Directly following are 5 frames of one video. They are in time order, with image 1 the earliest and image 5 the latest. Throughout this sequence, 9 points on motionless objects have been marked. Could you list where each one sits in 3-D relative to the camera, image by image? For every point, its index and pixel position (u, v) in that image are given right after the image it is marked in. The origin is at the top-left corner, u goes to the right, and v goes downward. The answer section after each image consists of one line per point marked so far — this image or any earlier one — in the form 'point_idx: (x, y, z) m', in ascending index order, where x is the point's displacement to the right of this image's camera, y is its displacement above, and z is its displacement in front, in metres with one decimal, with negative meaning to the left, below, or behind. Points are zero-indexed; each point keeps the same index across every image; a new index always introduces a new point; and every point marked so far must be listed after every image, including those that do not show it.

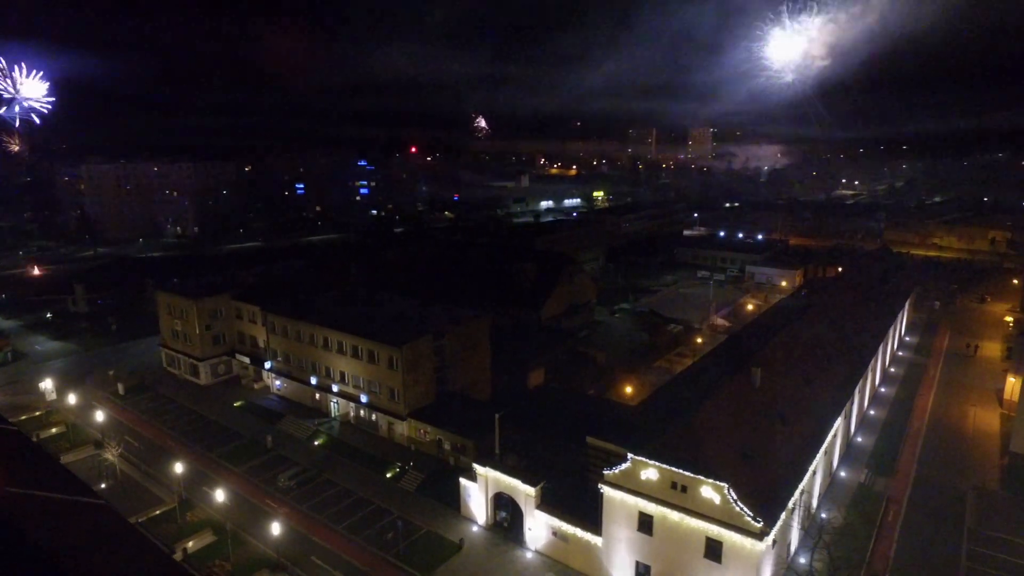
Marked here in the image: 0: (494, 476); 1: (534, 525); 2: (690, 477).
0: (-0.5, -6.1, +19.0) m
1: (+0.7, -7.3, +18.2) m
2: (+4.4, -4.7, +14.6) m
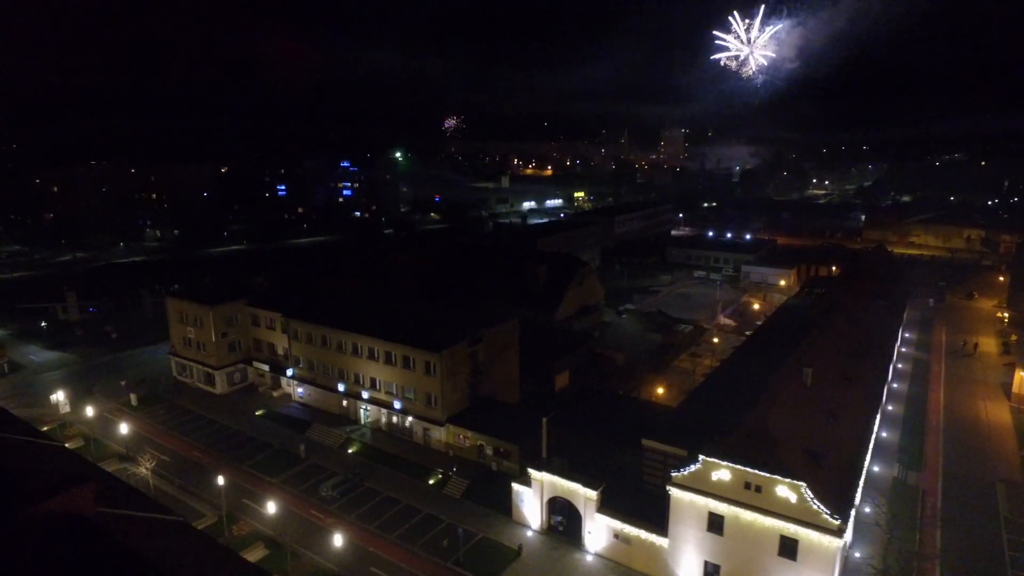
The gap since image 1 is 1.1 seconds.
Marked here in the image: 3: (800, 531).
0: (+1.2, -6.2, +19.0) m
1: (+2.5, -7.4, +18.3) m
2: (+6.4, -4.8, +14.9) m
3: (+7.2, -6.1, +14.7) m
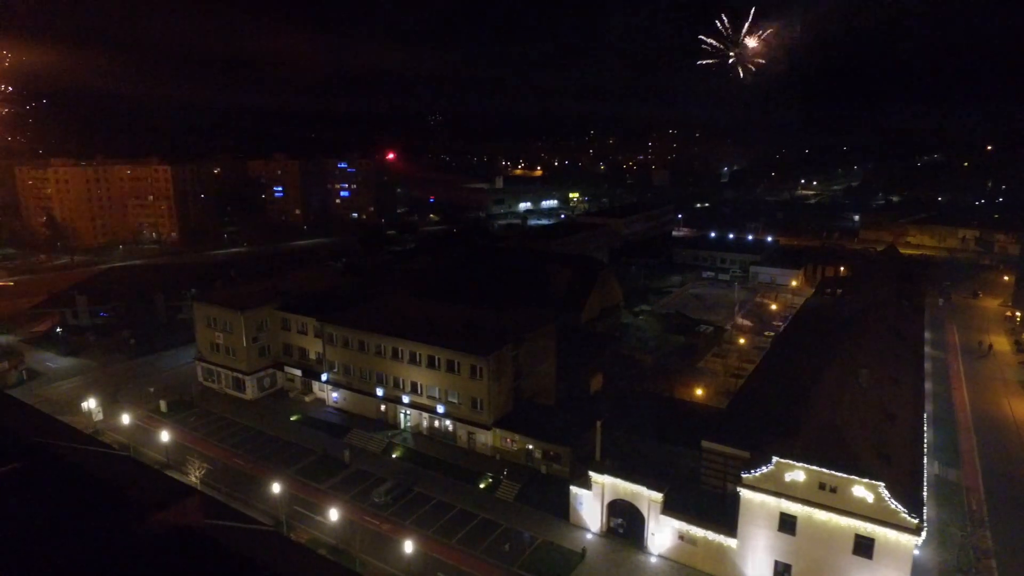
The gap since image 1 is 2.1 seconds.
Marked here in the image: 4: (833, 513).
0: (+3.2, -6.3, +19.1) m
1: (+4.5, -7.5, +18.5) m
2: (+8.5, -4.9, +15.2) m
3: (+9.3, -6.2, +15.0) m
4: (+8.4, -5.9, +15.5) m
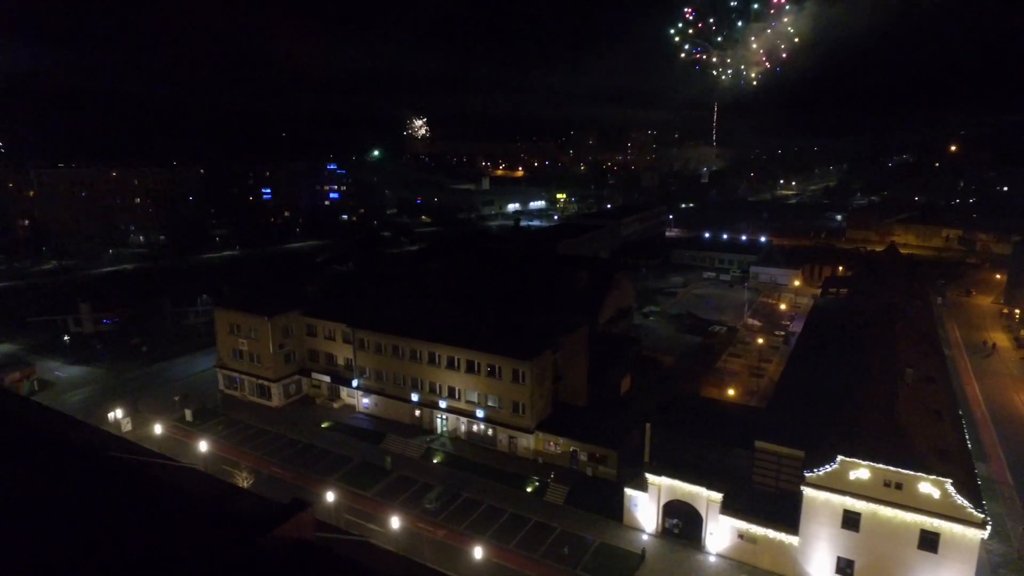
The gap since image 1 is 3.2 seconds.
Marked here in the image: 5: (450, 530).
0: (+5.1, -6.5, +19.4) m
1: (+6.5, -7.7, +18.8) m
2: (+10.5, -5.0, +15.7) m
3: (+11.3, -6.2, +15.6) m
4: (+10.5, -6.0, +16.0) m
5: (-2.1, -8.1, +19.9) m
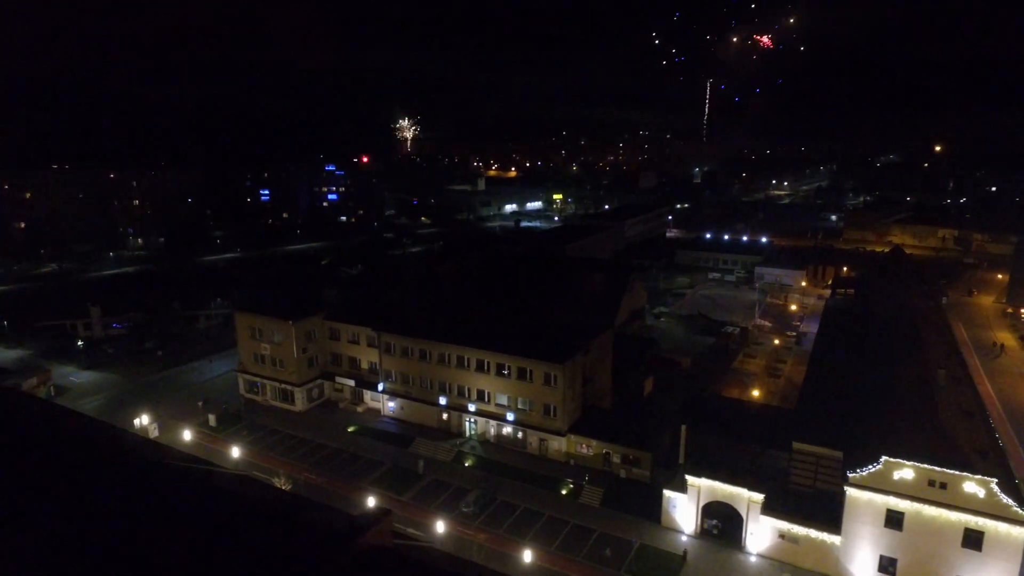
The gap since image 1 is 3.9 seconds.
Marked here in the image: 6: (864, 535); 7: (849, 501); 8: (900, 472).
0: (+6.5, -6.6, +19.6) m
1: (+7.9, -7.8, +19.0) m
2: (+12.0, -5.1, +16.0) m
3: (+12.8, -6.3, +15.9) m
4: (+11.9, -6.1, +16.3) m
5: (-0.7, -8.2, +20.0) m
6: (+10.4, -7.3, +17.4) m
7: (+10.0, -6.3, +17.4) m
8: (+10.9, -5.2, +16.6) m
